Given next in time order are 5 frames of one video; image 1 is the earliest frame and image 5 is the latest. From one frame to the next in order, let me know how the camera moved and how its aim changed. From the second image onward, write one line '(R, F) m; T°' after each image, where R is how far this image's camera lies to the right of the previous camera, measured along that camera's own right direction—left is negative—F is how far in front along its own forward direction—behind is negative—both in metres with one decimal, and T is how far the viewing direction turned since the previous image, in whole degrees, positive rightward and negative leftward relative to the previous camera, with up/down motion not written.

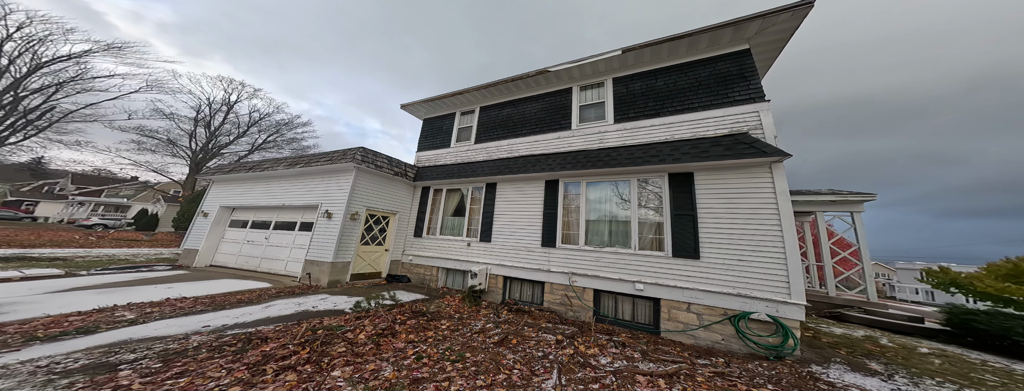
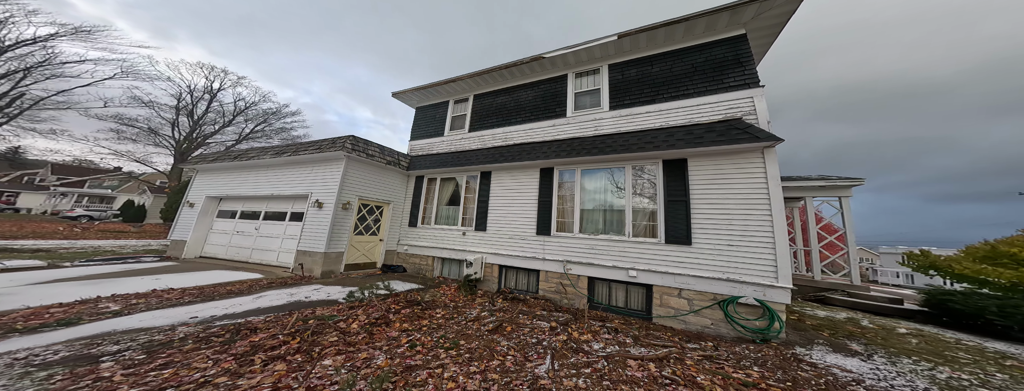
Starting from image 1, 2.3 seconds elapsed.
(0.0, 0.0) m; +1°
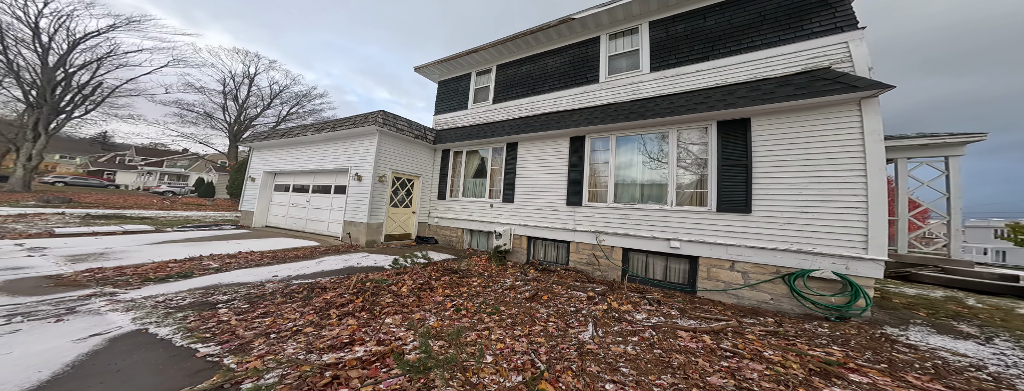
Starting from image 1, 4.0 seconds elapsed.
(-0.2, 0.0) m; -5°
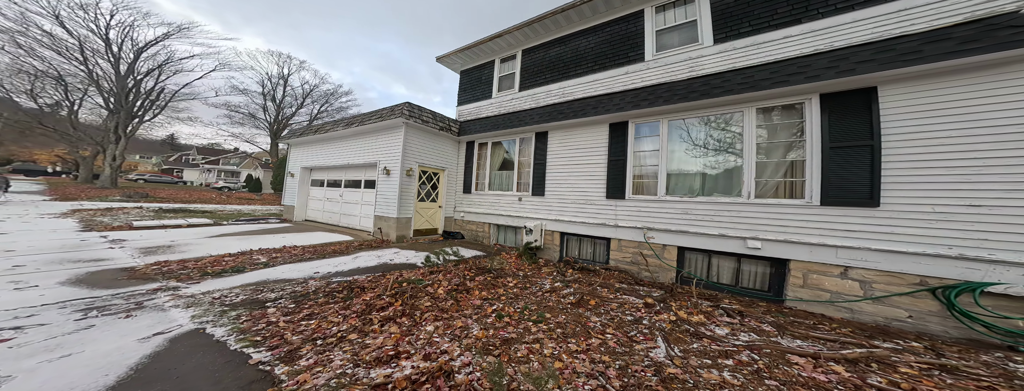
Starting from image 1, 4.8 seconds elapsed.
(-0.4, +0.4) m; -4°
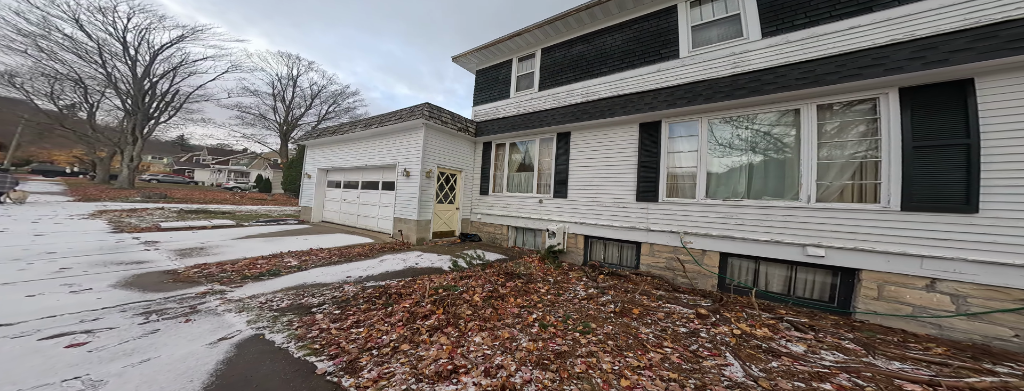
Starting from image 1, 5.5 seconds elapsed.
(-0.5, +0.1) m; -1°
